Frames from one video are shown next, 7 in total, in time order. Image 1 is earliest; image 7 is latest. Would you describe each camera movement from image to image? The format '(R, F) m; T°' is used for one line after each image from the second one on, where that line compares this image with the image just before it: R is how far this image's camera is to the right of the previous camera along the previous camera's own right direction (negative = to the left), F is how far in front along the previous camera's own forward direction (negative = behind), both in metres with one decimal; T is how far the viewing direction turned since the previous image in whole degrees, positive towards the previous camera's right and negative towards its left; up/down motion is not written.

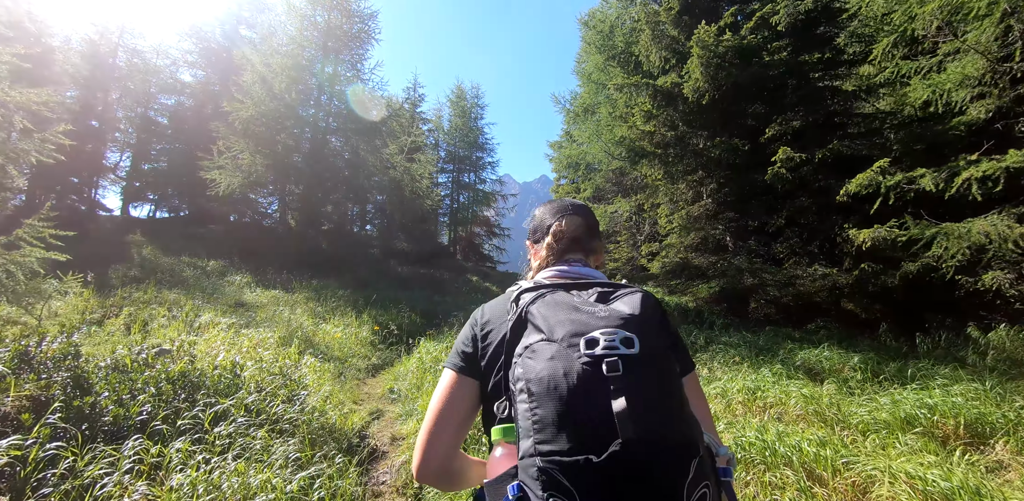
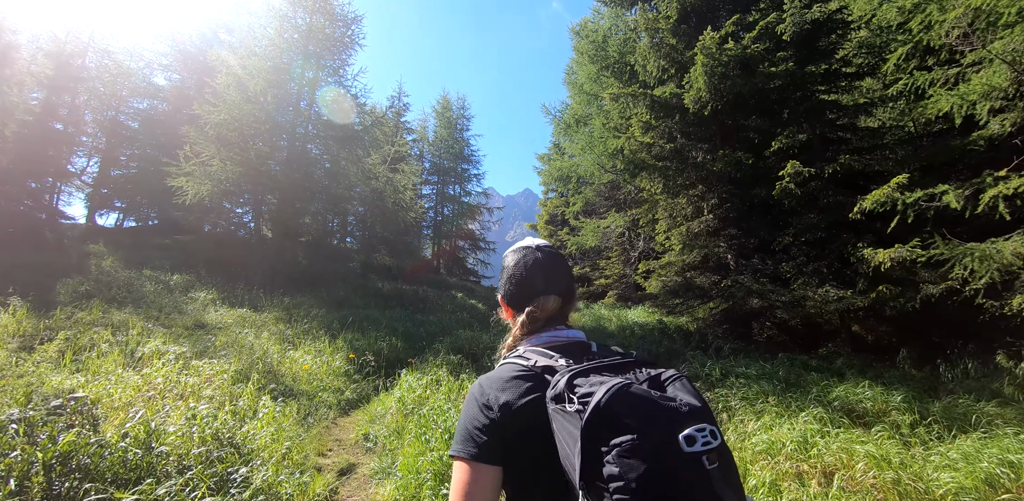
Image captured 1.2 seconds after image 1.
(-0.1, +0.6) m; +2°
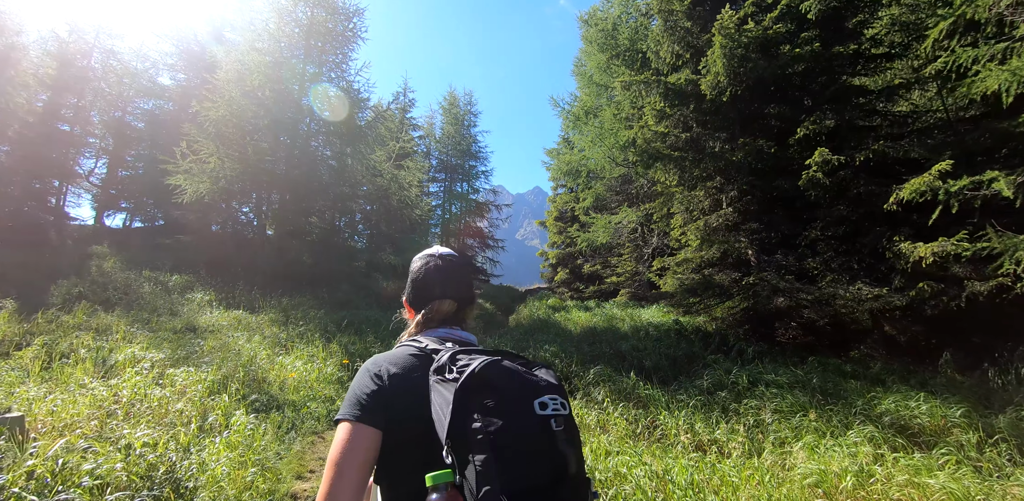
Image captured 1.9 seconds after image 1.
(+0.1, +0.4) m; -1°
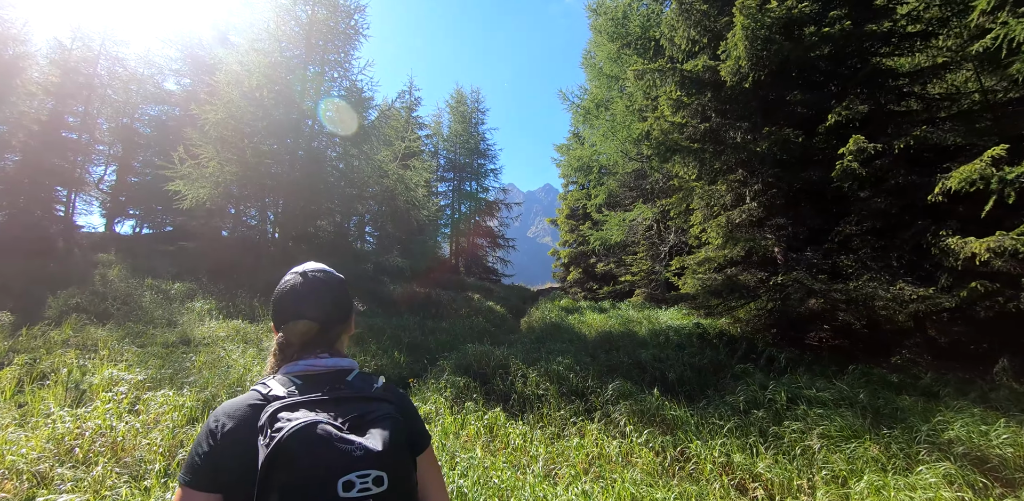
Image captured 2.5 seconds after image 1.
(0.0, +0.4) m; -1°
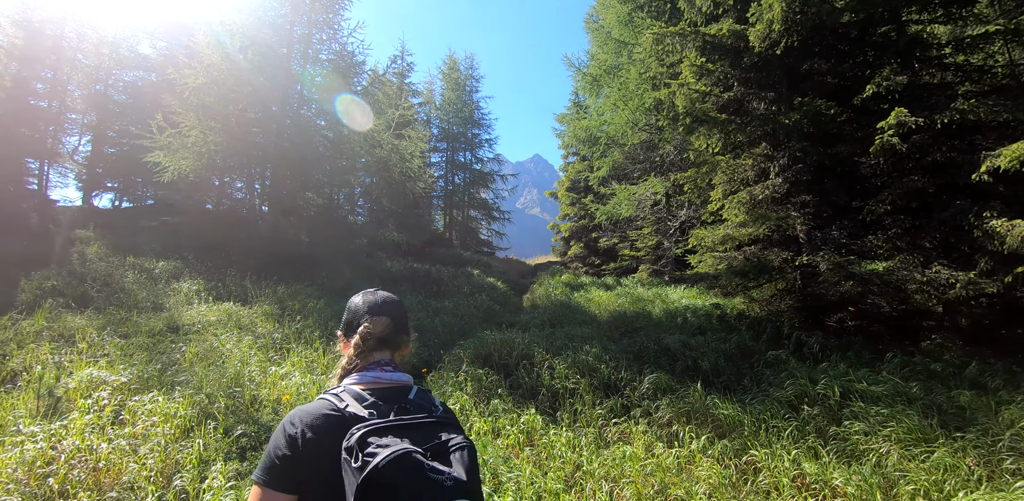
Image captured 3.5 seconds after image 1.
(-0.4, +0.5) m; +1°
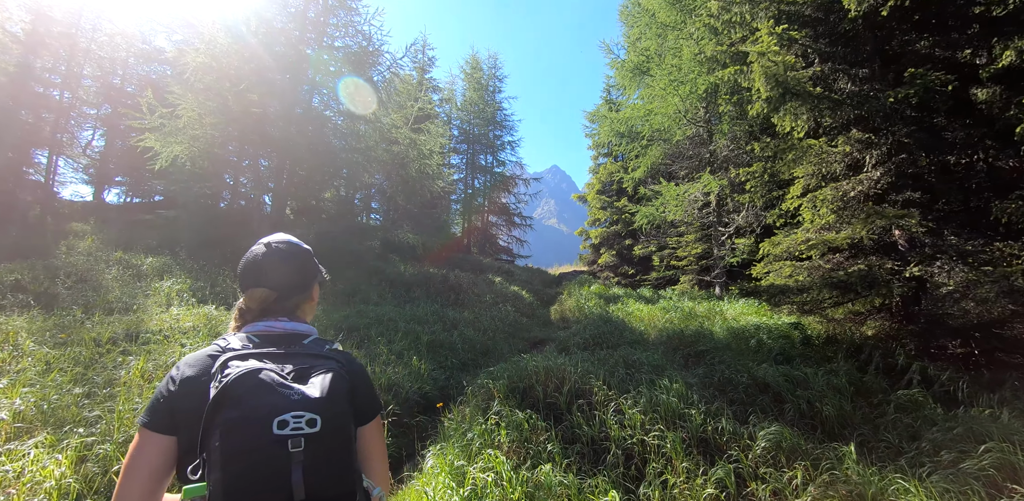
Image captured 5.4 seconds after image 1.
(-0.3, +1.2) m; -2°
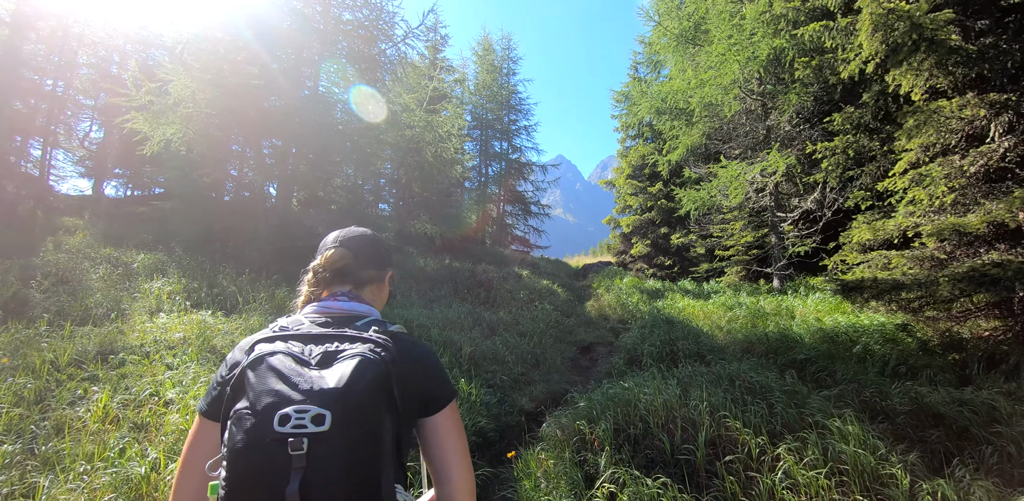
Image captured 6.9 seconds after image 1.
(-0.5, +1.0) m; -1°
